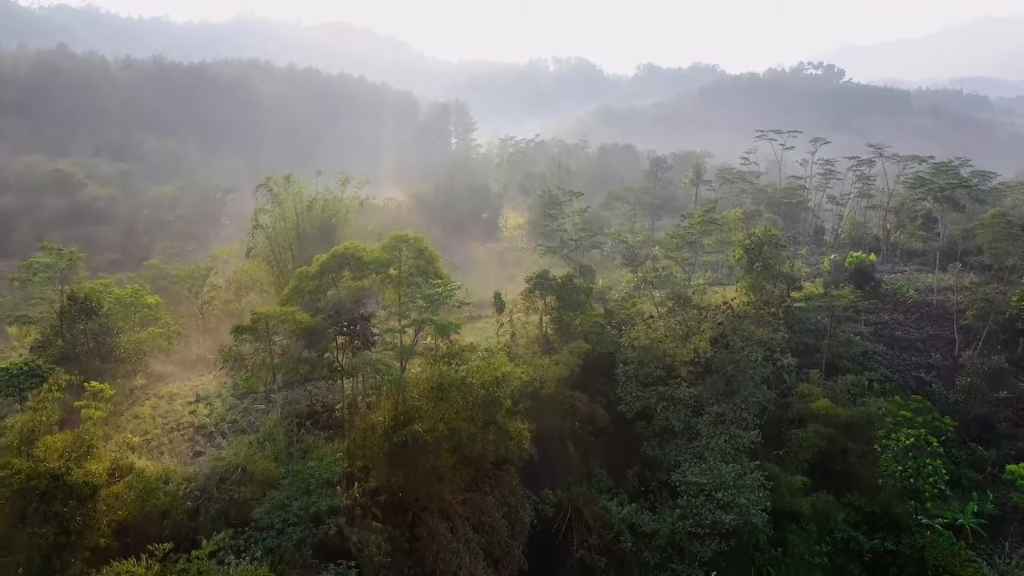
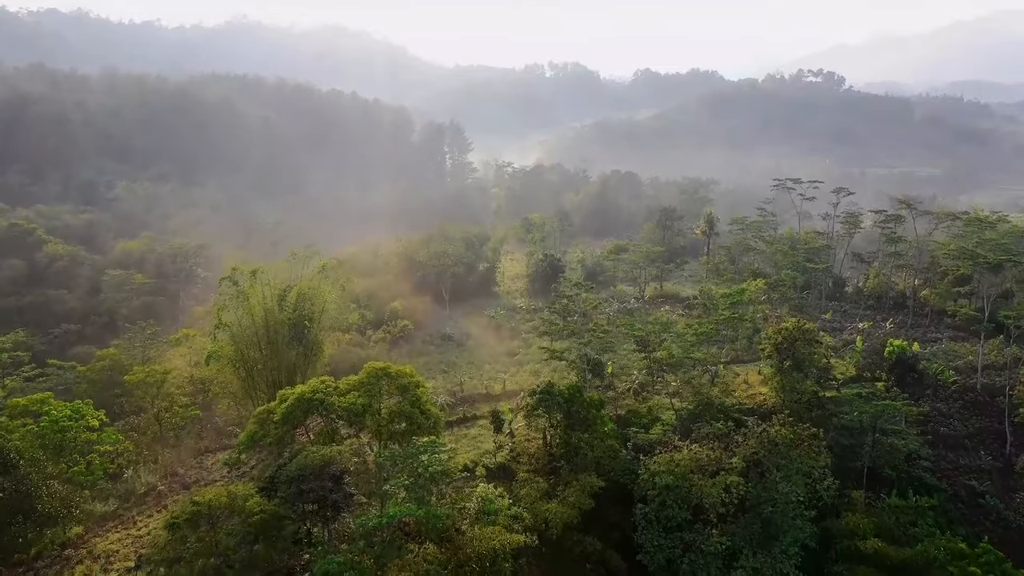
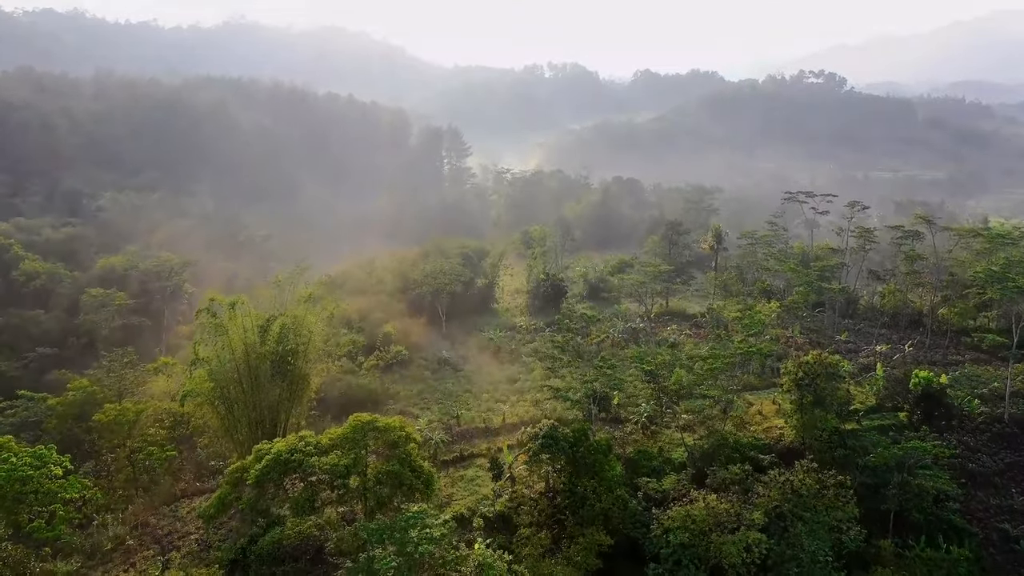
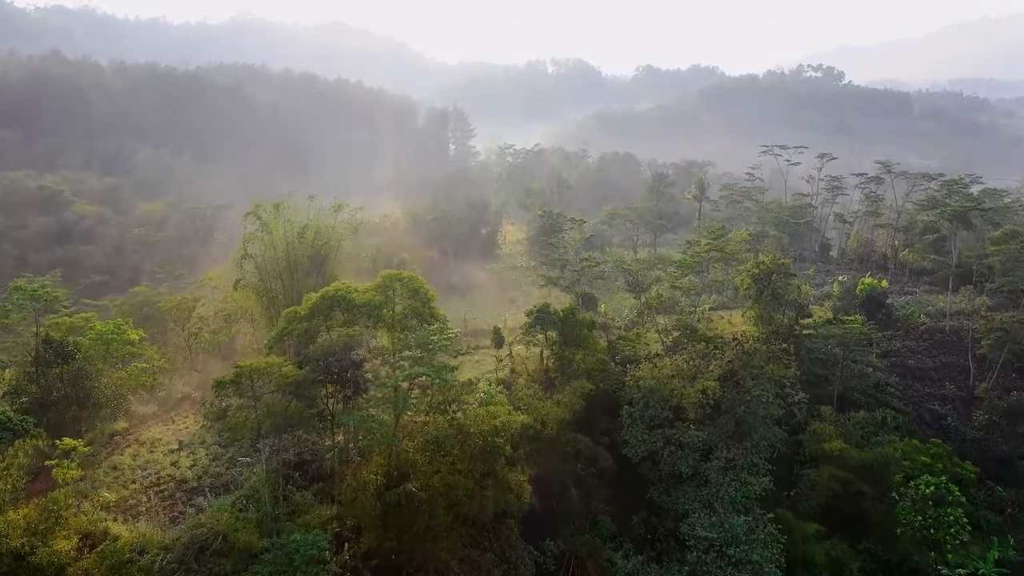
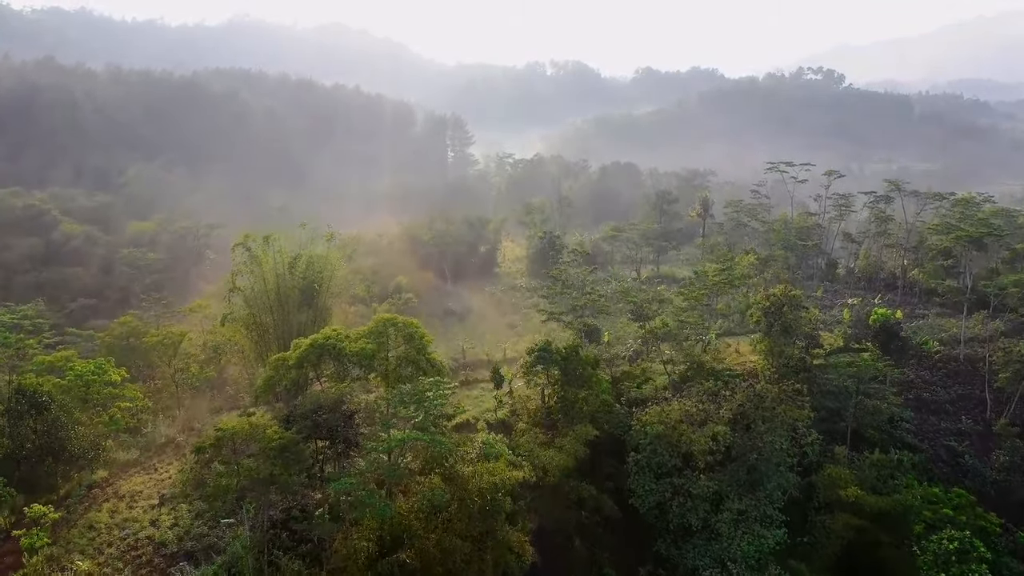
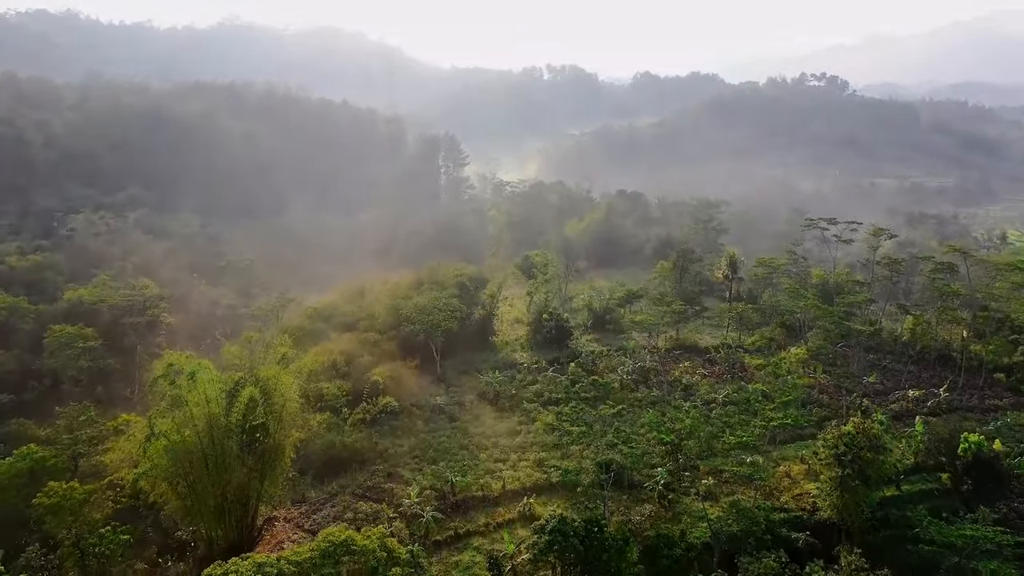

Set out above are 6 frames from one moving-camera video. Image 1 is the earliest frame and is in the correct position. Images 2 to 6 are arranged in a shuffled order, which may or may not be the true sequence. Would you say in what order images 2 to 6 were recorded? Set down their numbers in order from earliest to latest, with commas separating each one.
4, 5, 2, 3, 6
